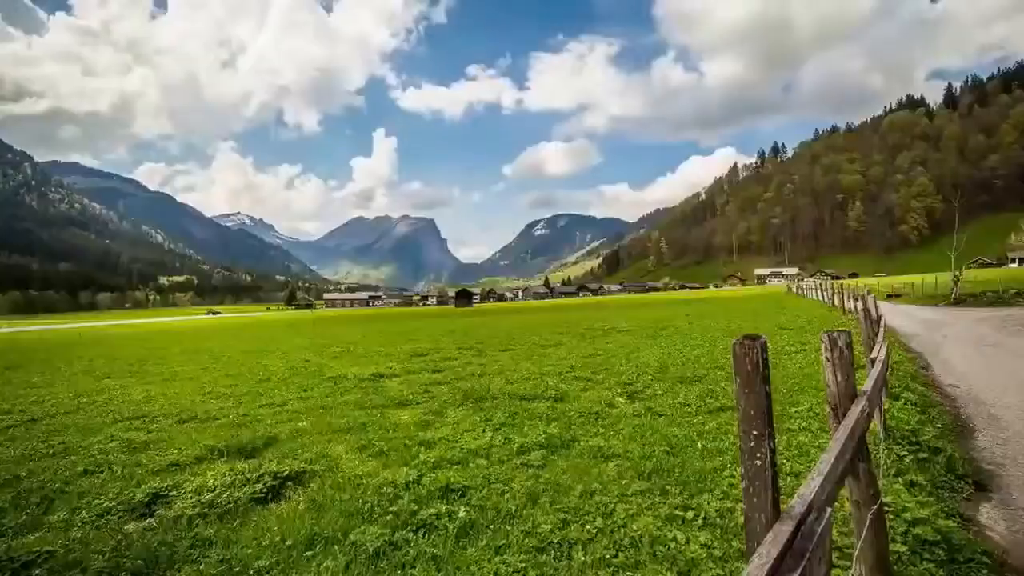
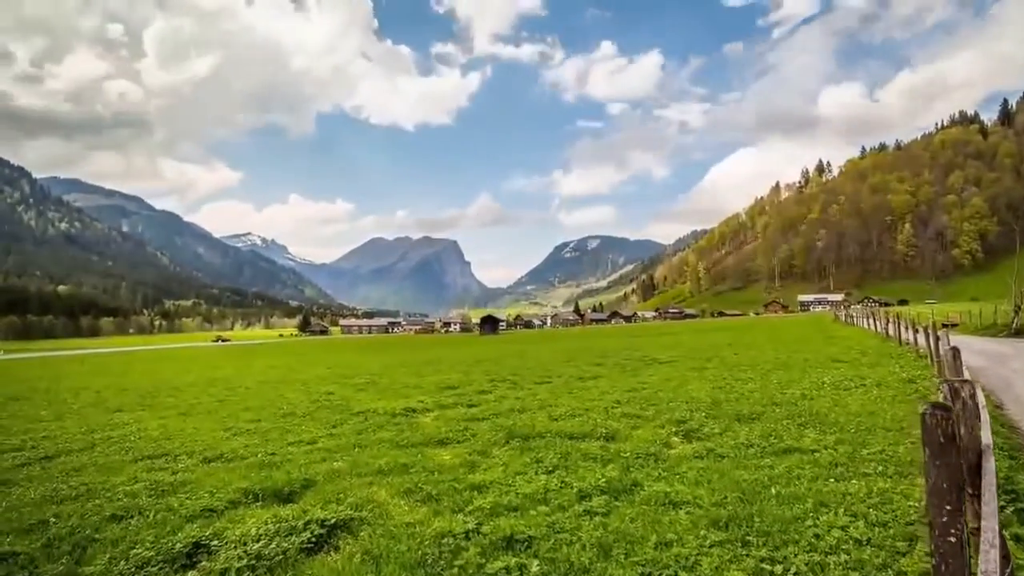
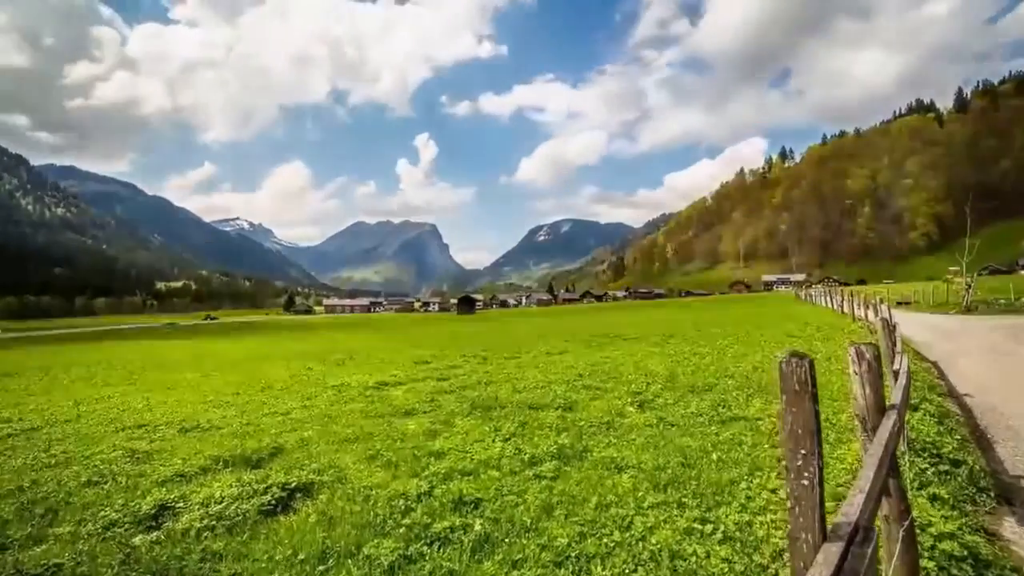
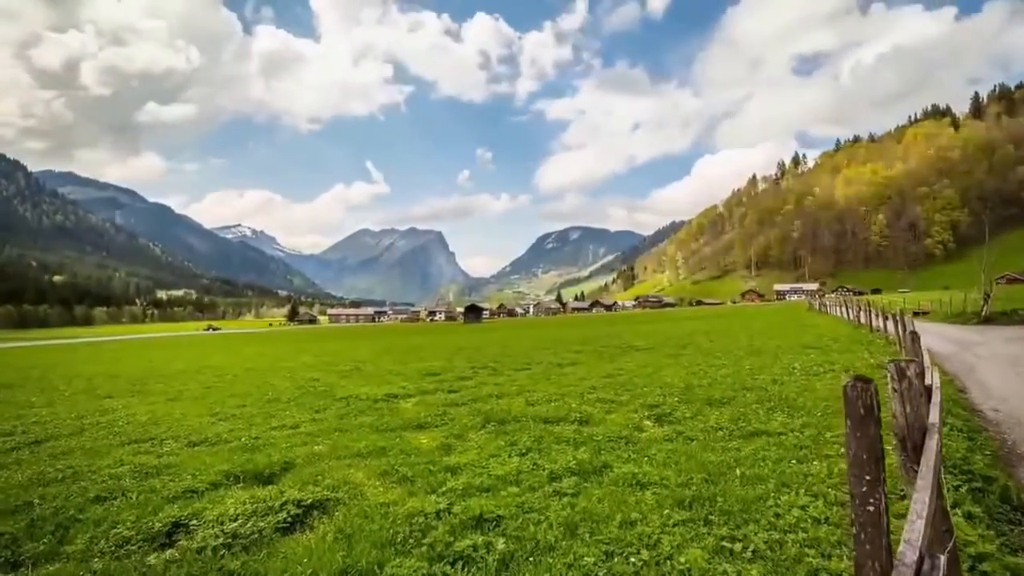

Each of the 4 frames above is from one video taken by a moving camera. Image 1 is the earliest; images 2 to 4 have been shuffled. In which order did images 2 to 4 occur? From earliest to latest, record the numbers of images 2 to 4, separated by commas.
3, 4, 2
